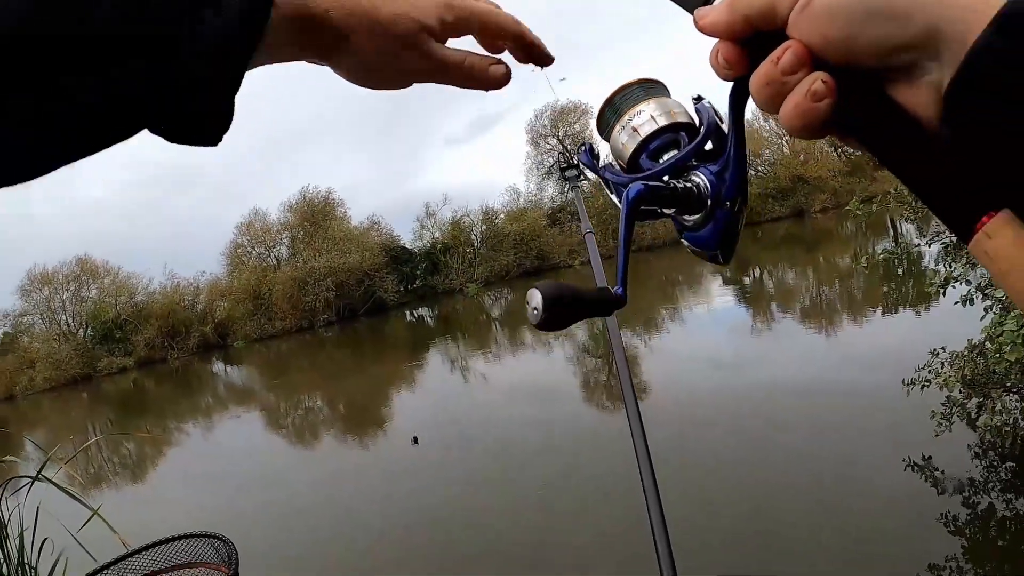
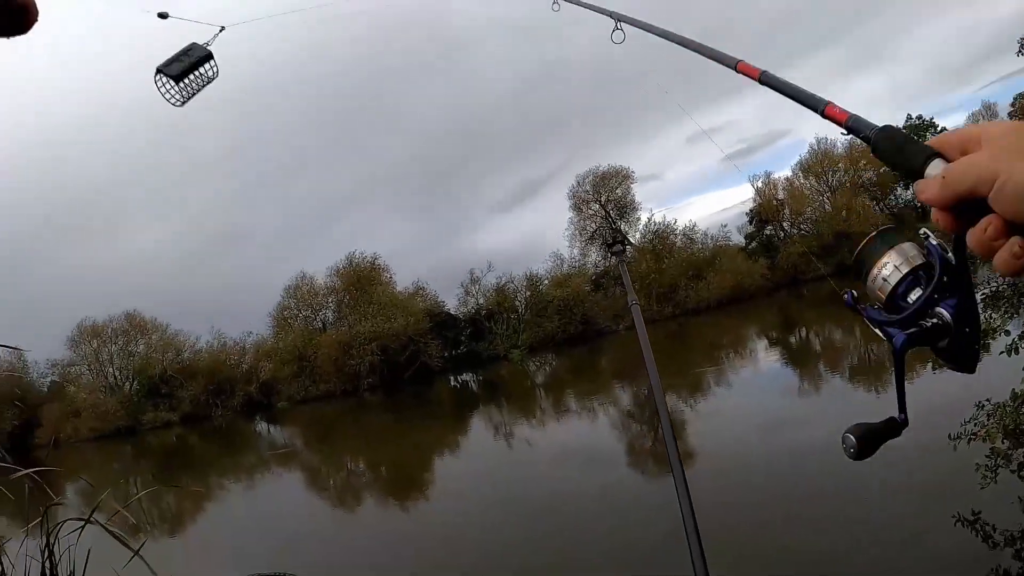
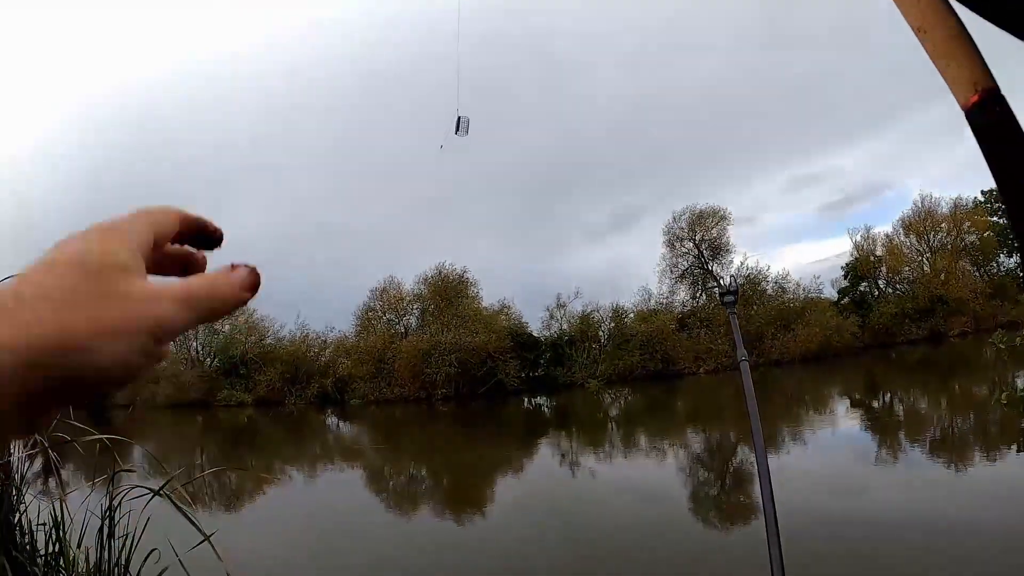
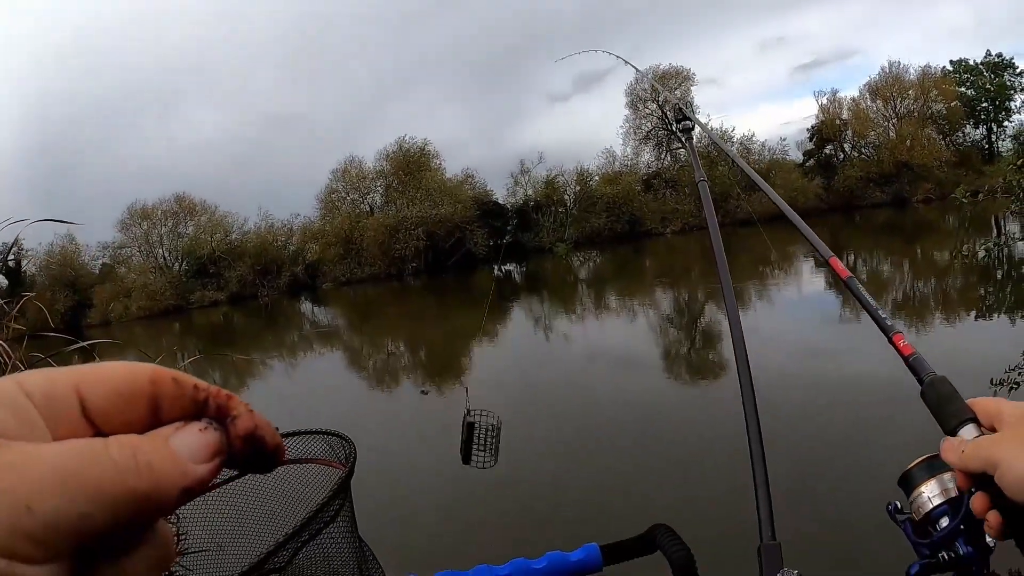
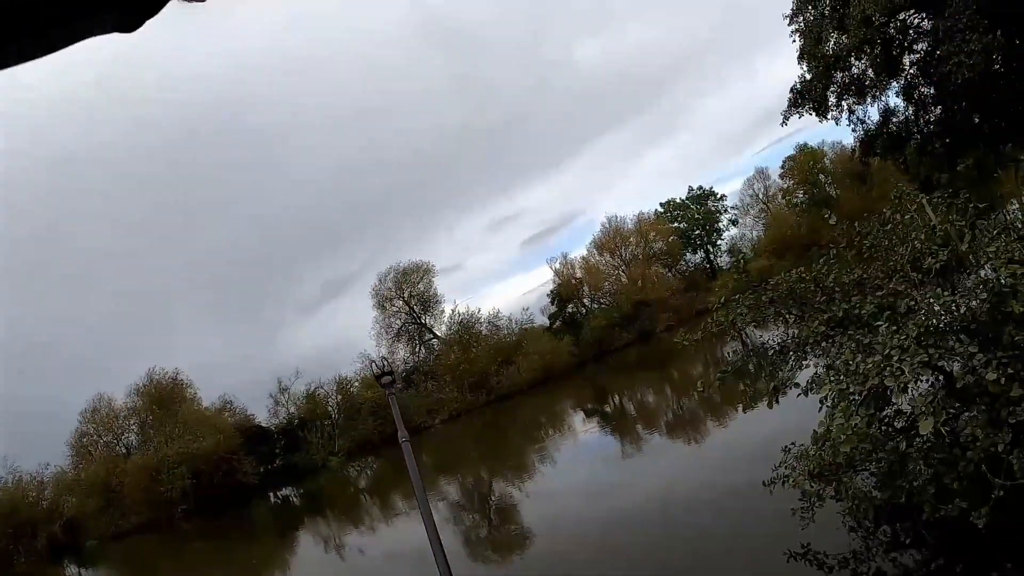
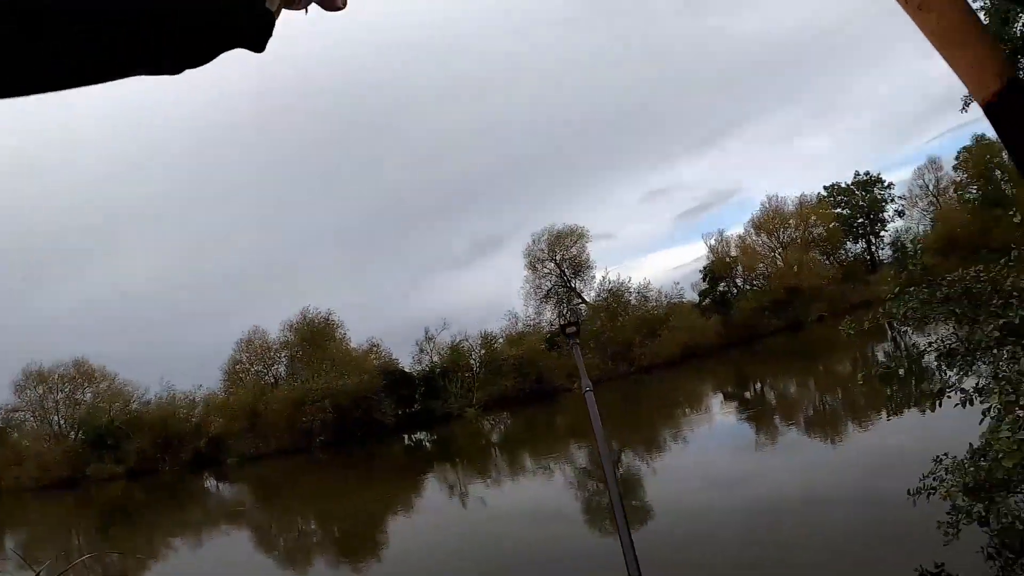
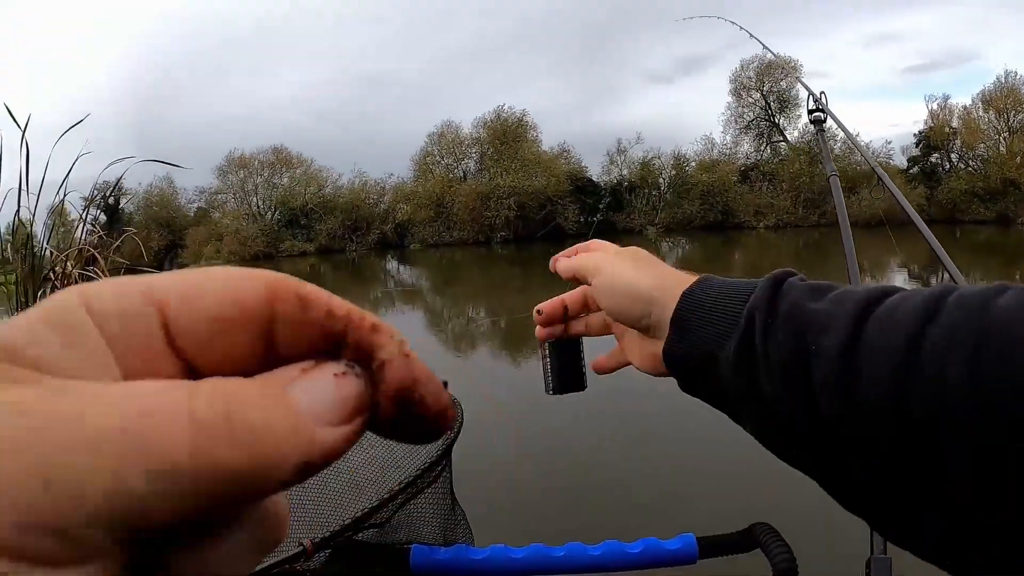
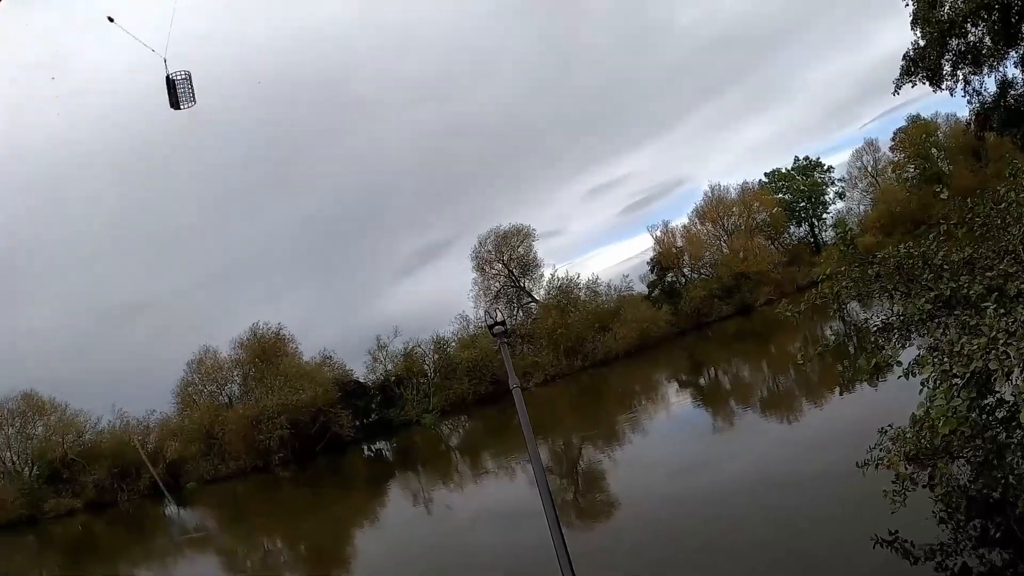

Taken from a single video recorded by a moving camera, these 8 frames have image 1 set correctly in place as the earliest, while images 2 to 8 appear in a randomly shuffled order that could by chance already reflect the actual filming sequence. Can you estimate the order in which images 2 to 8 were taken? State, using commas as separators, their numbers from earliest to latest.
3, 6, 5, 8, 2, 4, 7
